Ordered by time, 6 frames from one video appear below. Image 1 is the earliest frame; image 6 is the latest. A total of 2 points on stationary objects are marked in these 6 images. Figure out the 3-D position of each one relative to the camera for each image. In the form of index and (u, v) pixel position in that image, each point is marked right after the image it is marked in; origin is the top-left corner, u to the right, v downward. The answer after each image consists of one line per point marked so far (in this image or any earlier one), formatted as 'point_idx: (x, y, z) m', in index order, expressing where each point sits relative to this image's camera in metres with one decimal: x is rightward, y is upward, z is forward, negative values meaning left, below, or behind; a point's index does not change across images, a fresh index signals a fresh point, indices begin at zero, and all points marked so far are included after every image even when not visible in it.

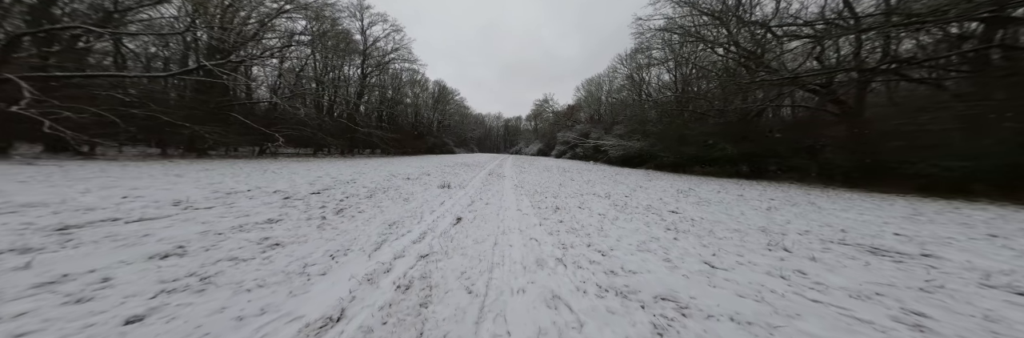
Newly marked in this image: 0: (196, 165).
0: (-12.9, +0.2, +8.3) m
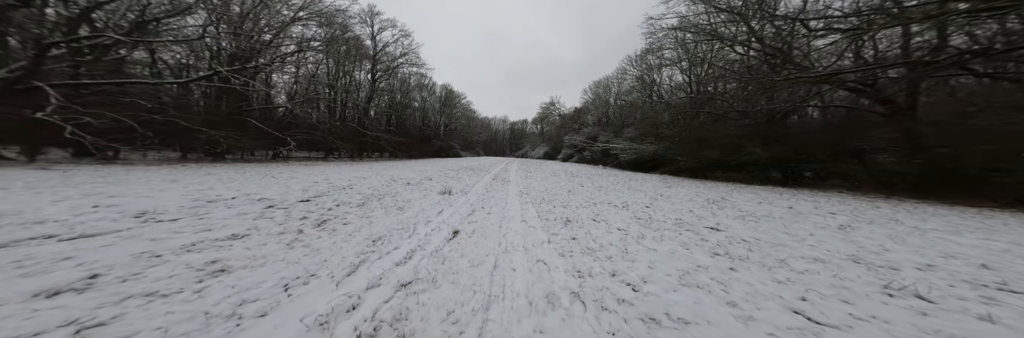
0: (-12.6, 0.0, +8.3) m
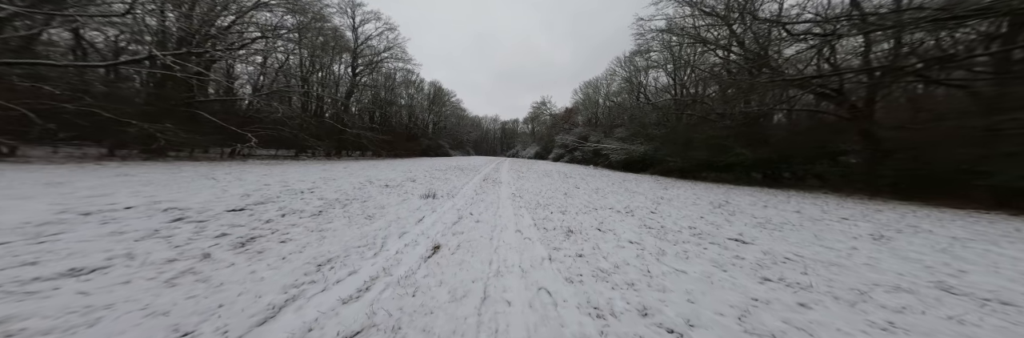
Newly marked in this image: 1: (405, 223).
0: (-13.1, 0.0, +6.9) m
1: (-2.0, -1.0, +3.7) m
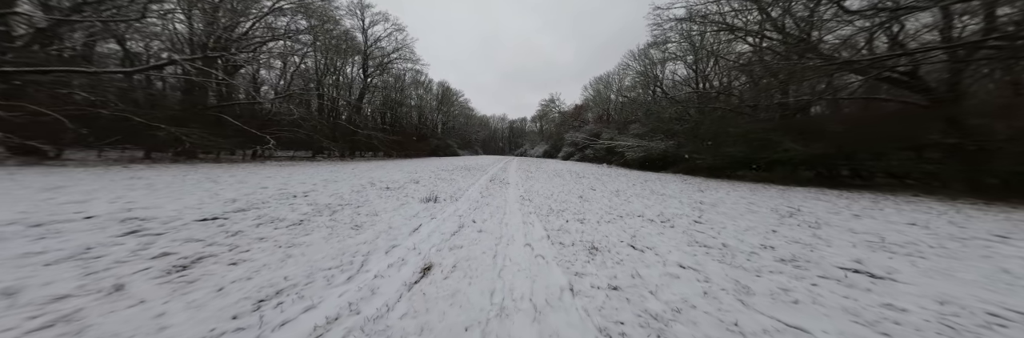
0: (-12.7, -0.1, +7.0) m
1: (-1.8, -1.0, +3.2) m
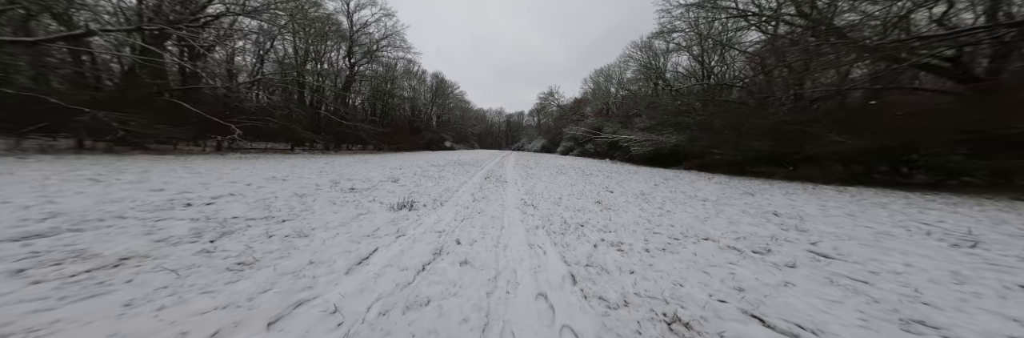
0: (-12.7, +0.1, +5.4) m
1: (-1.8, -1.0, +1.8) m
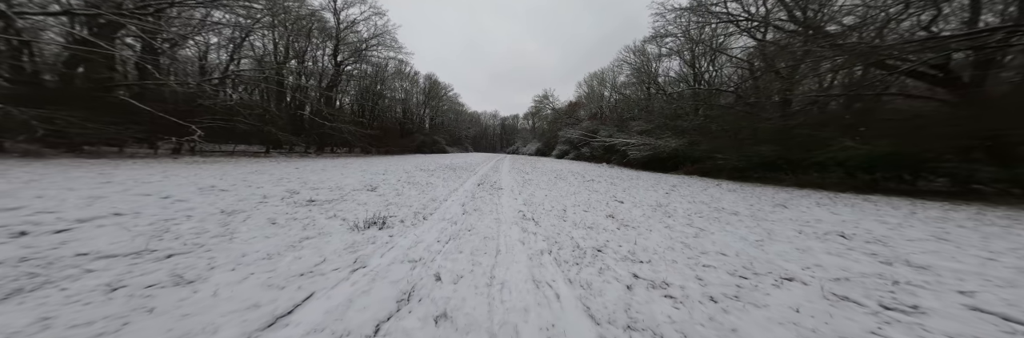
0: (-12.8, 0.0, +4.2) m
1: (-1.8, -1.0, +0.9) m
